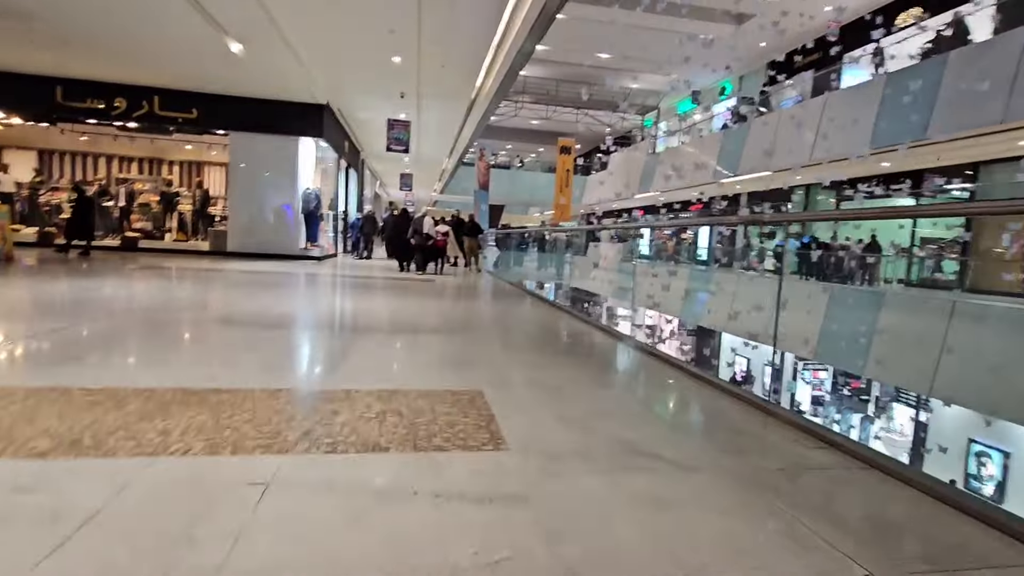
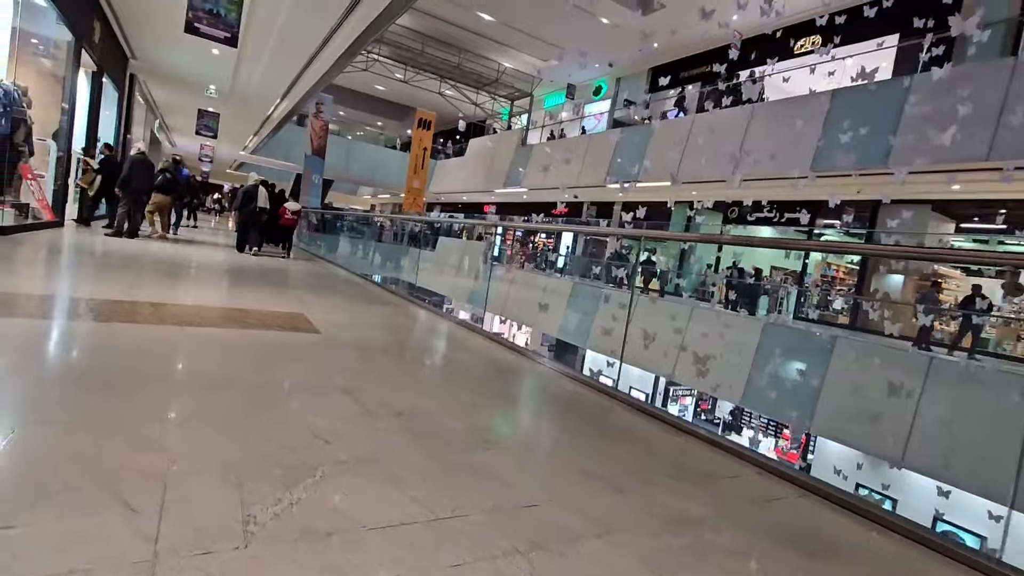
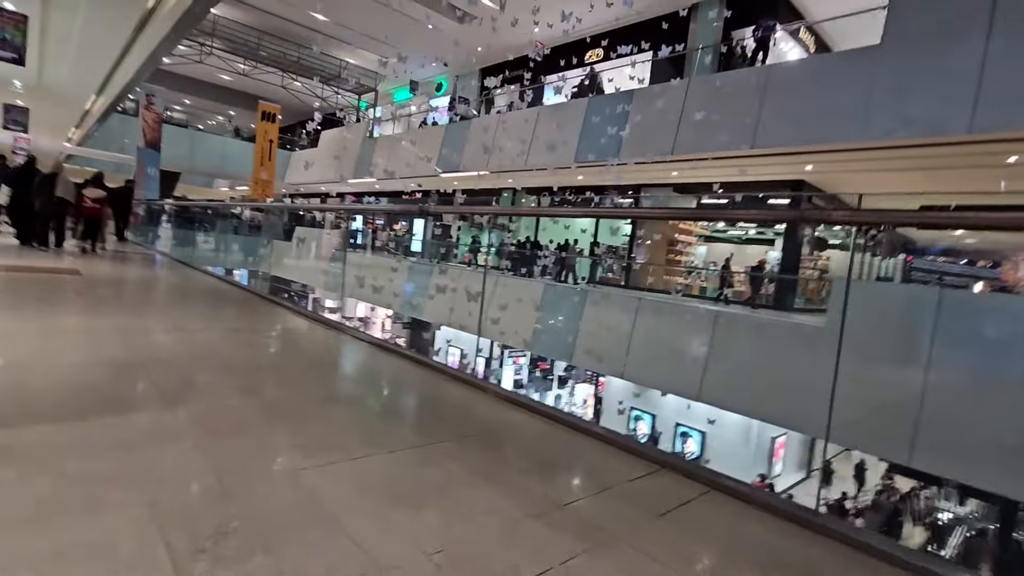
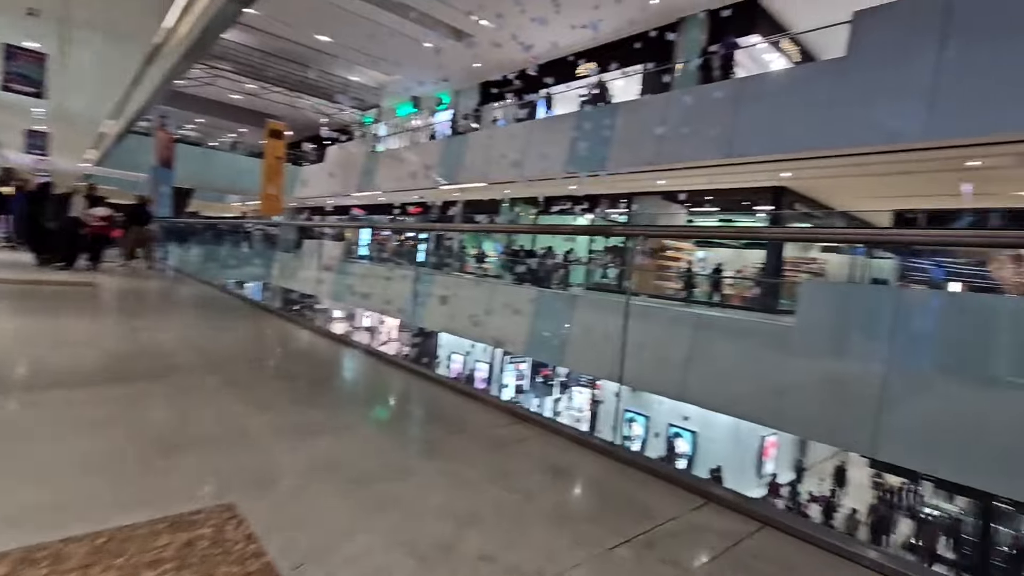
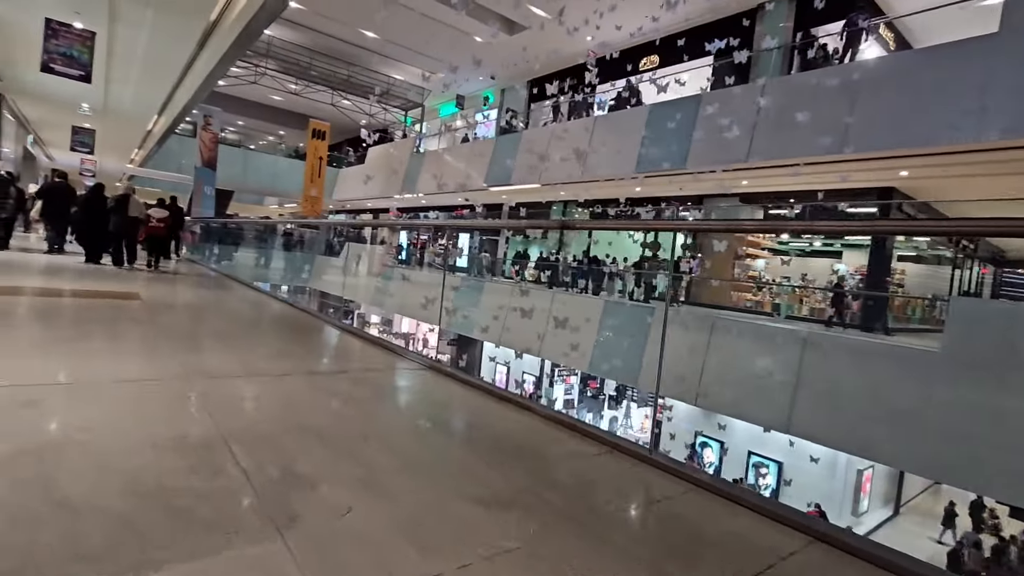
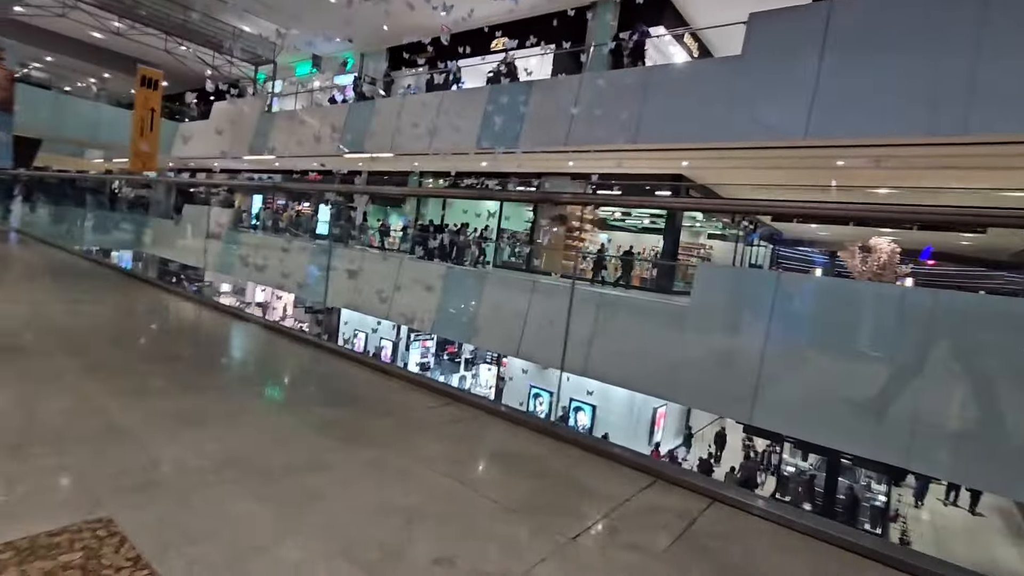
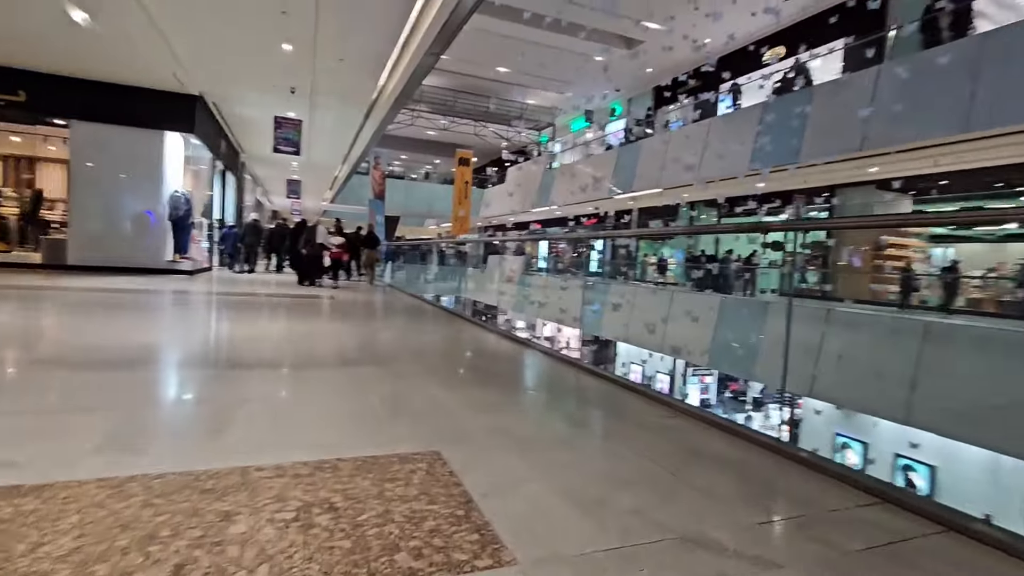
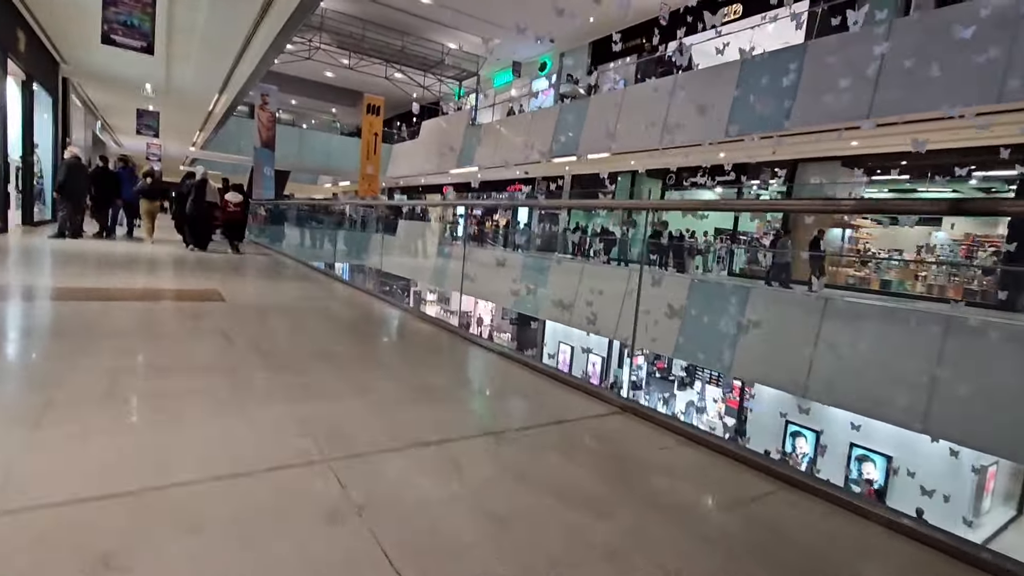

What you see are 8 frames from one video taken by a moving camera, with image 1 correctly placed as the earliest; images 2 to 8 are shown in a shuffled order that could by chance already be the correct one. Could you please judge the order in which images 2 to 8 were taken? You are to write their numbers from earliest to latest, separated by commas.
7, 4, 6, 3, 5, 8, 2
